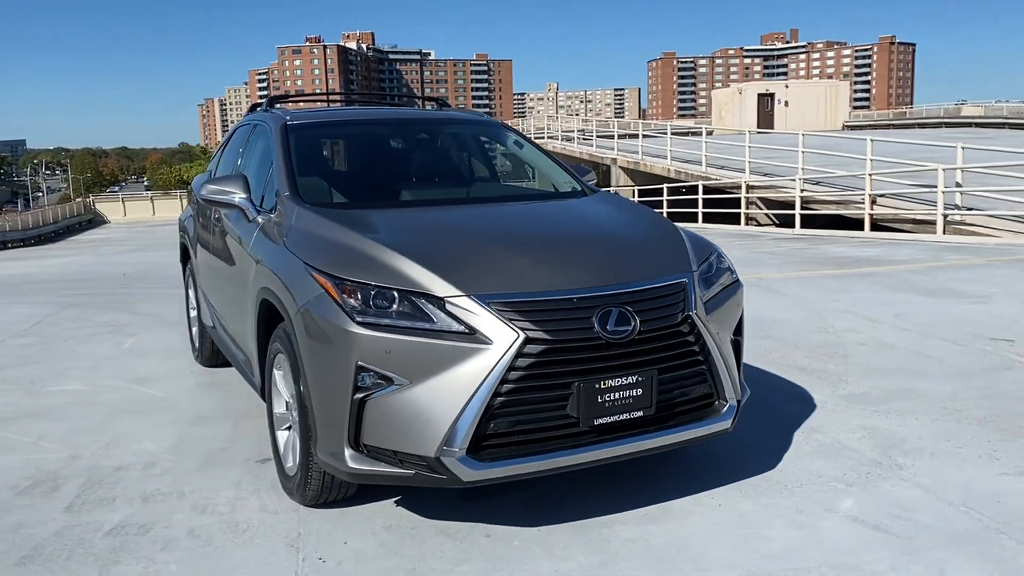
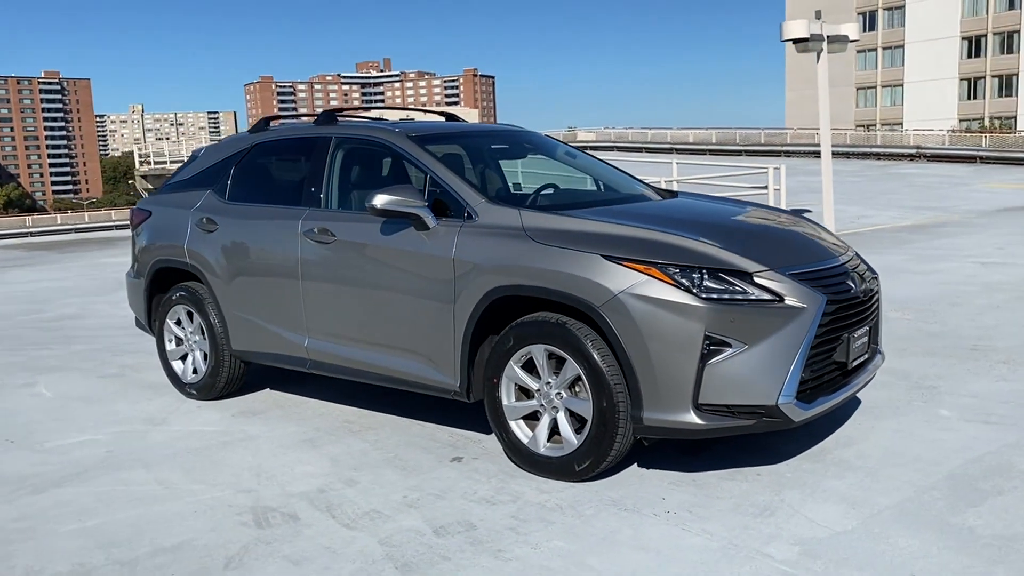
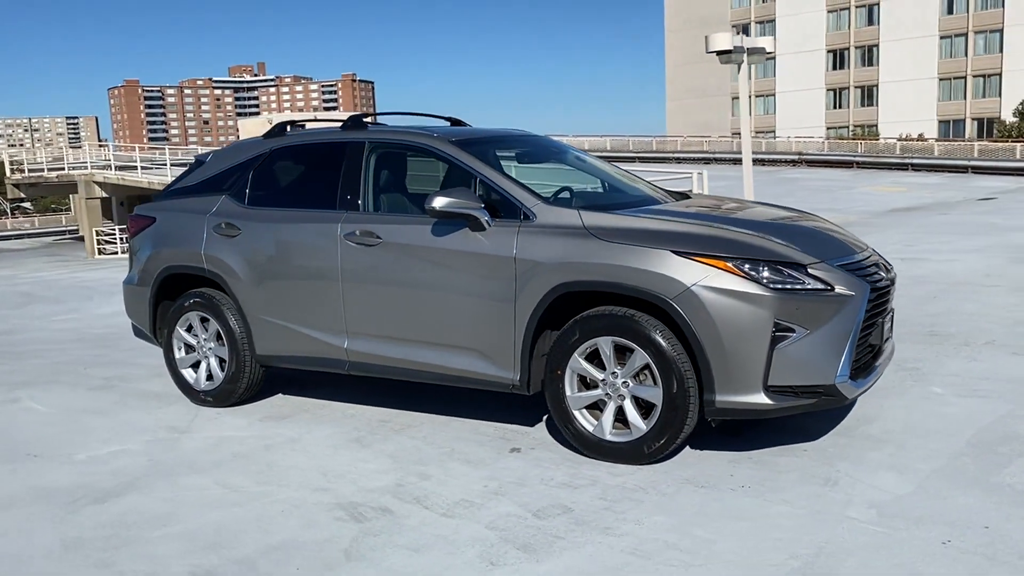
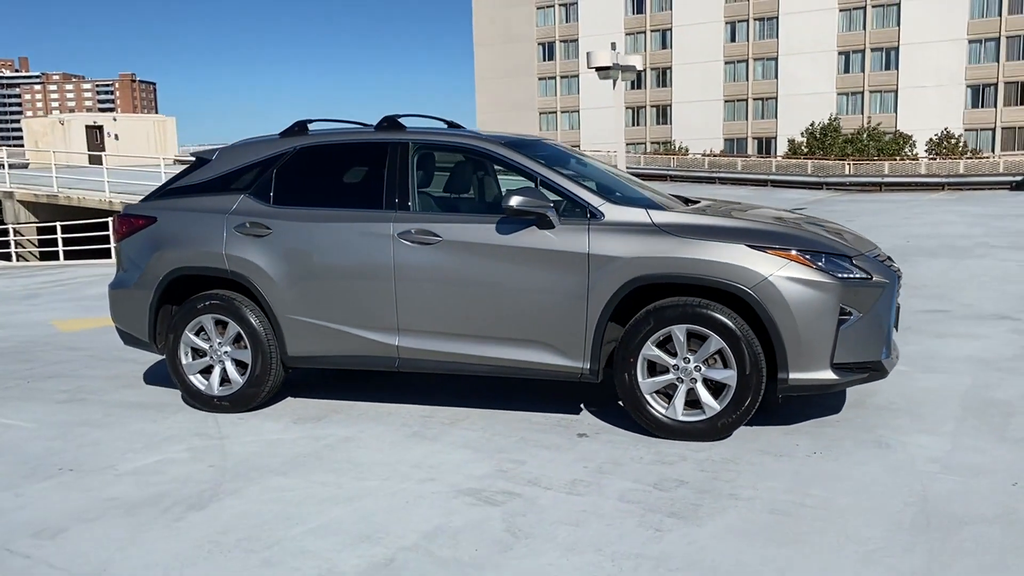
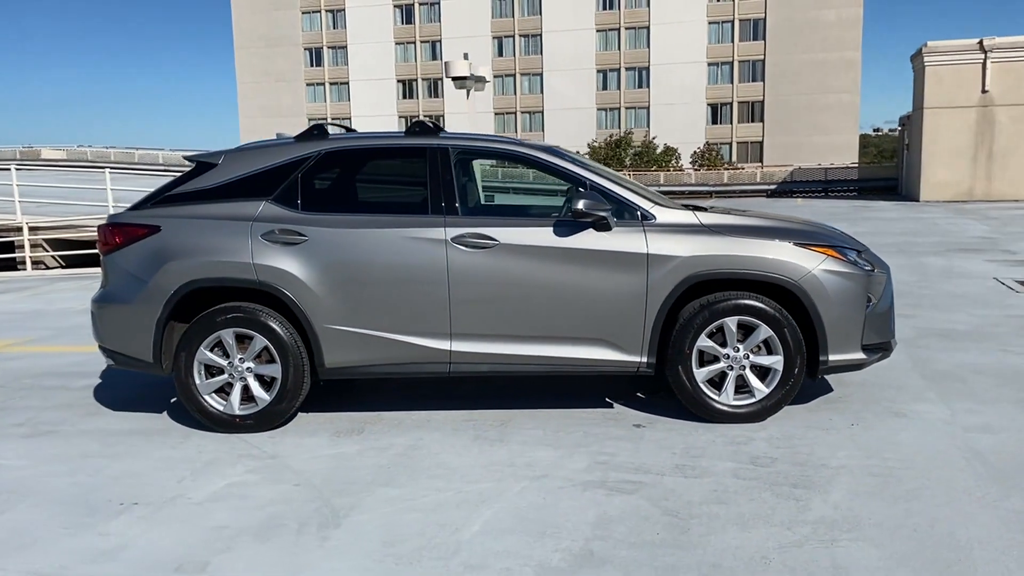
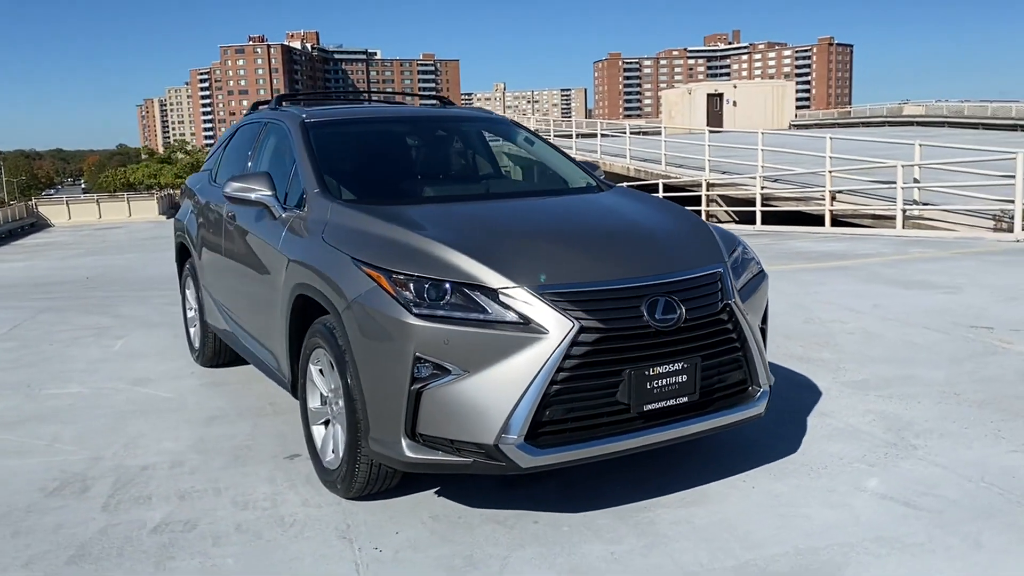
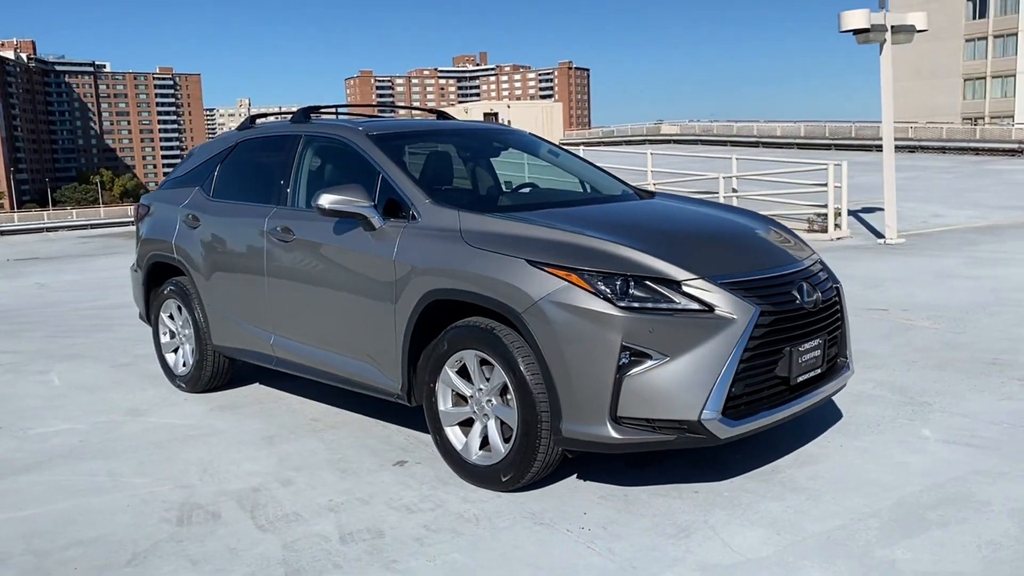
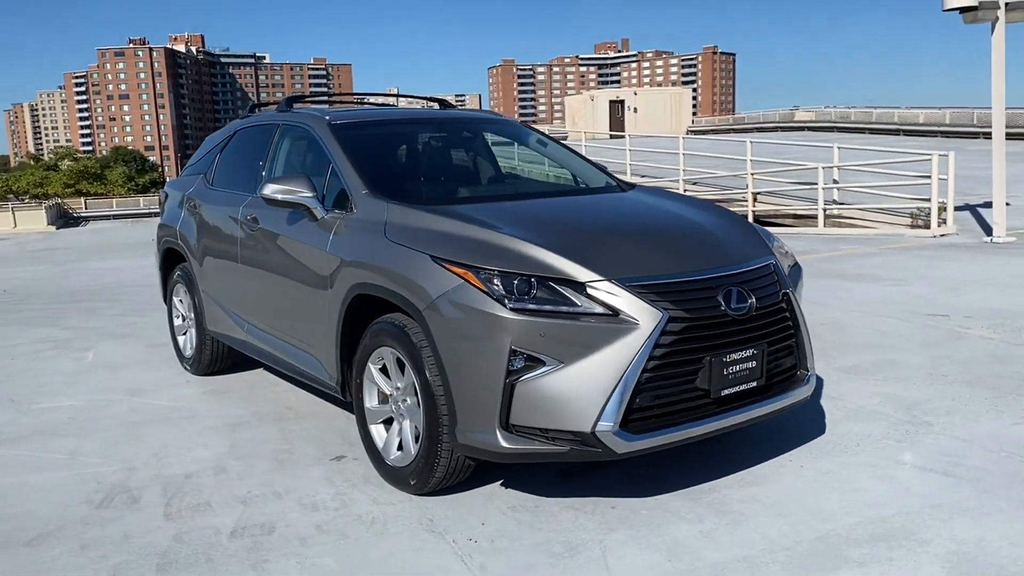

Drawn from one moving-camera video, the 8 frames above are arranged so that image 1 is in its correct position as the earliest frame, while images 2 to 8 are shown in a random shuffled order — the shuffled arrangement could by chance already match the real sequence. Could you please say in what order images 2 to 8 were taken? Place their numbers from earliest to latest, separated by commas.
6, 8, 7, 2, 3, 4, 5
